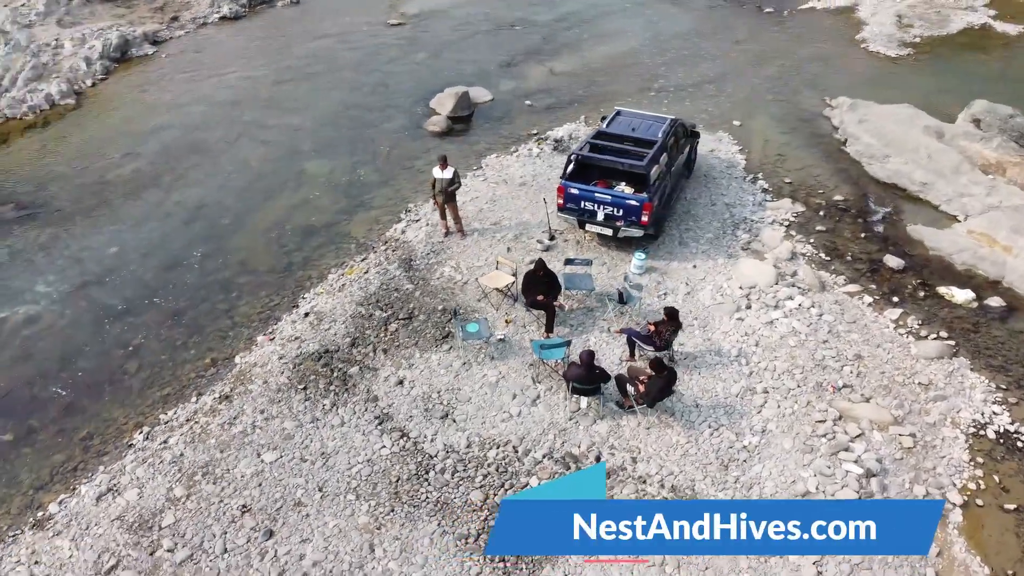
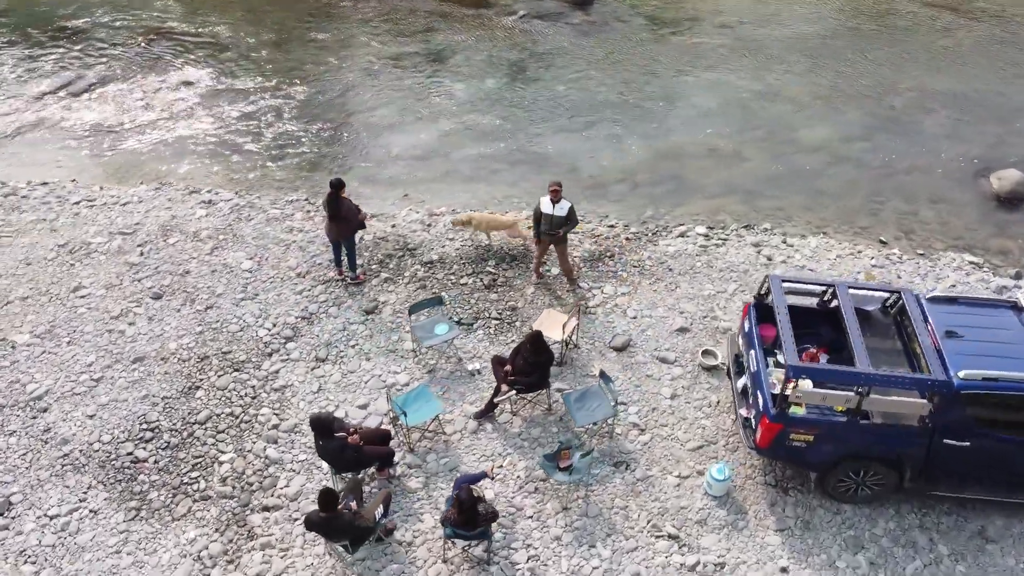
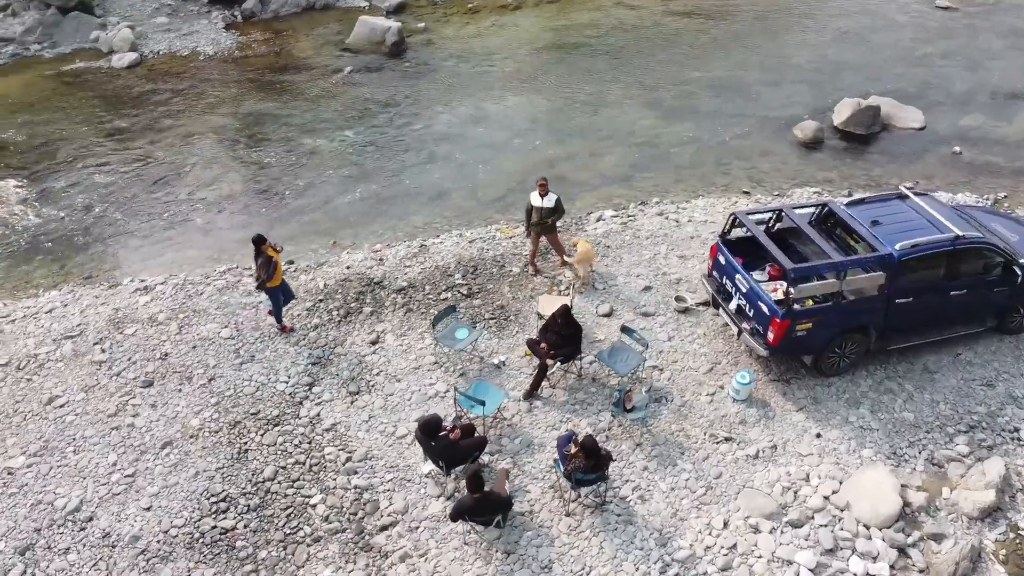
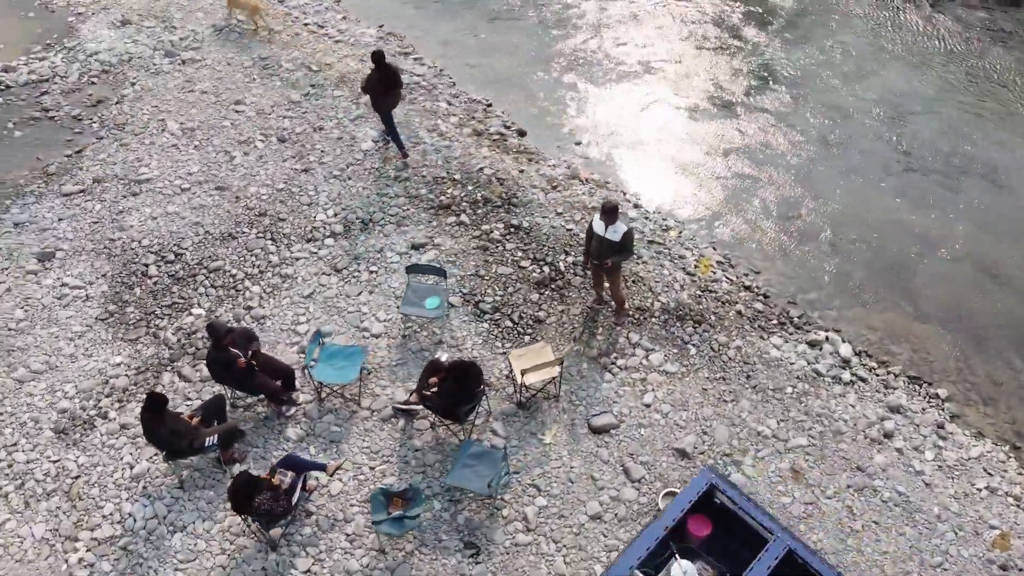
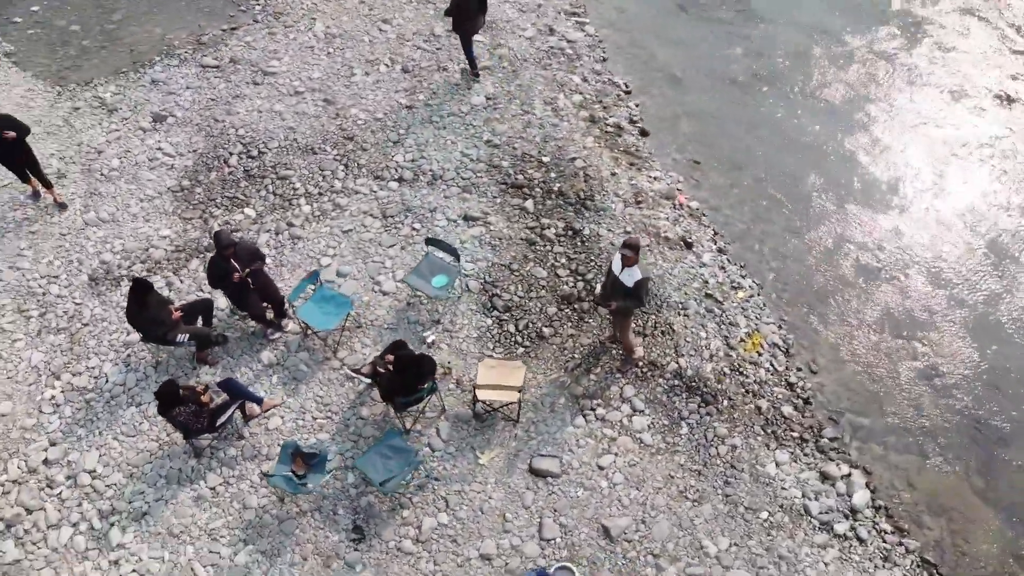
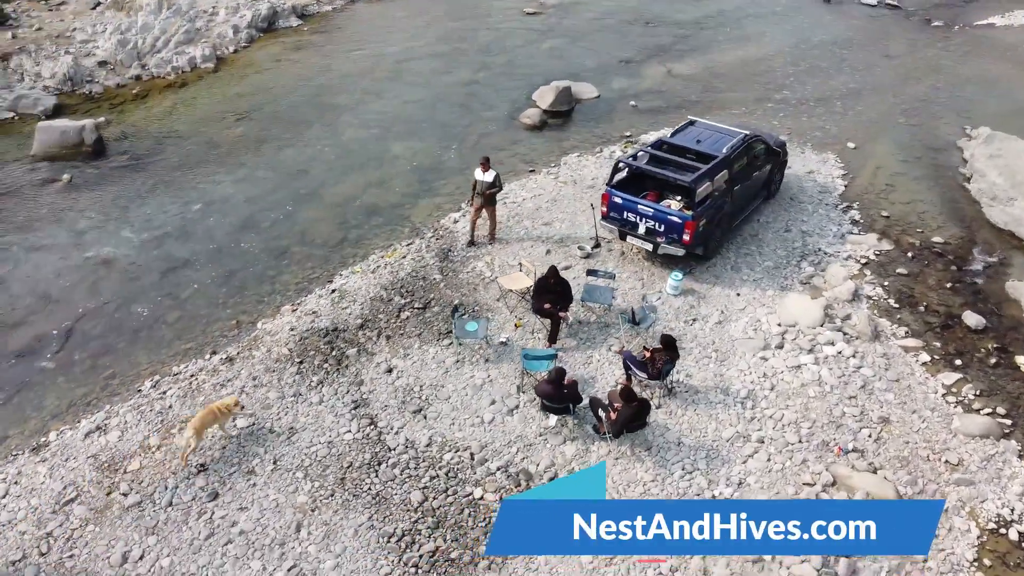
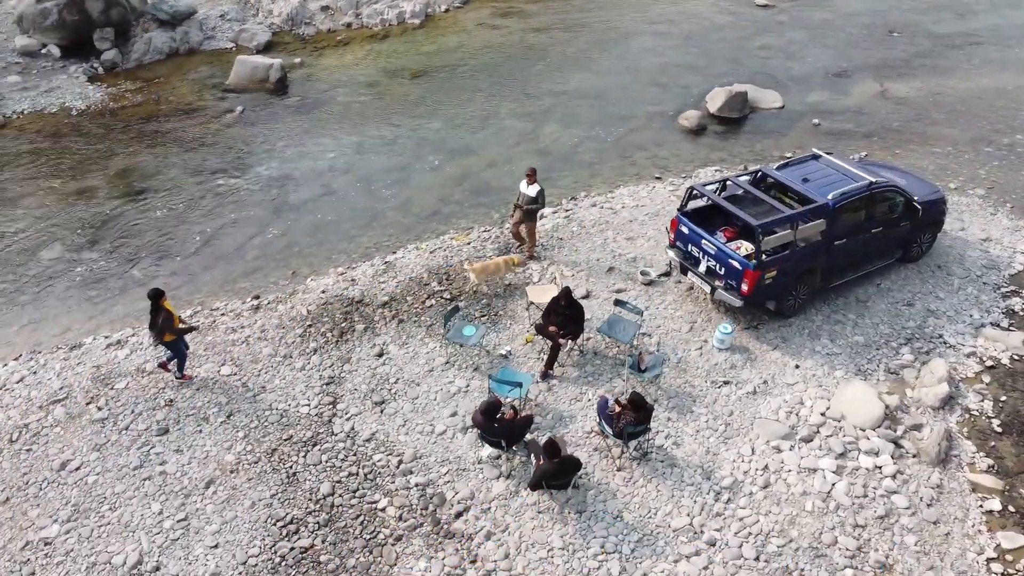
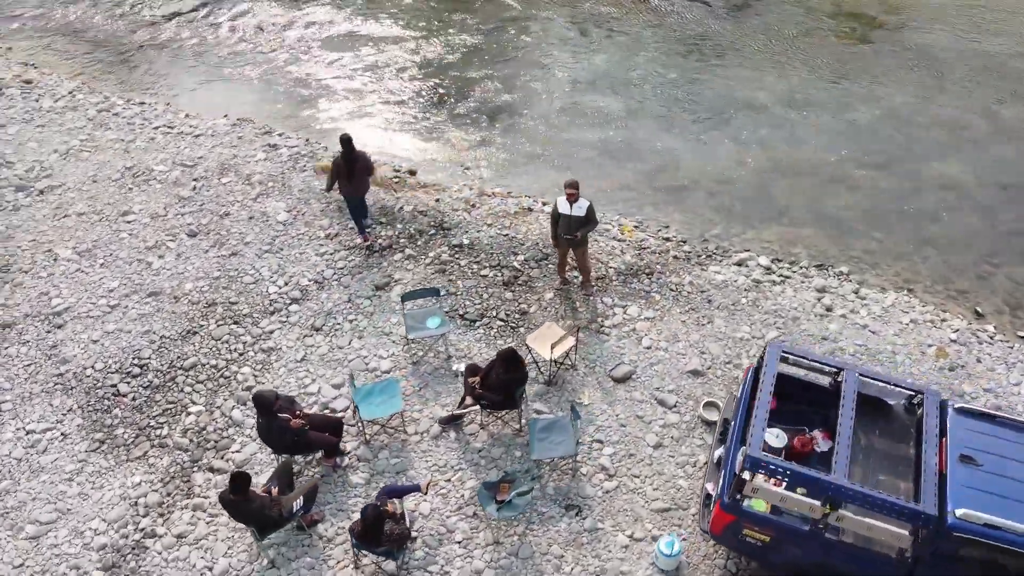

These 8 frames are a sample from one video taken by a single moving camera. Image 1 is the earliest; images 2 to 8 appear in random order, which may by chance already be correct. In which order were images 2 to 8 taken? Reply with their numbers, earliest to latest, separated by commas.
6, 7, 3, 2, 8, 4, 5
